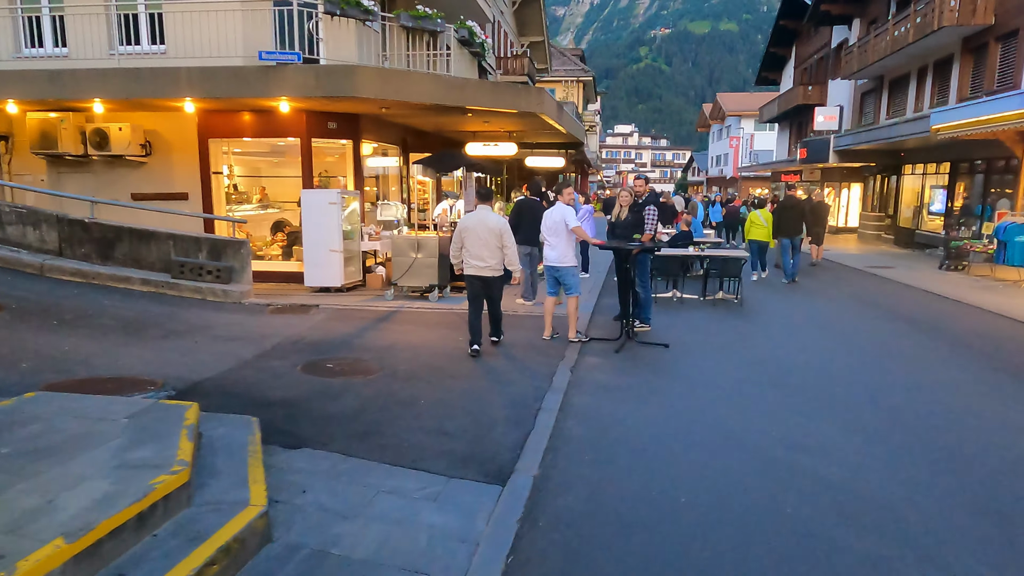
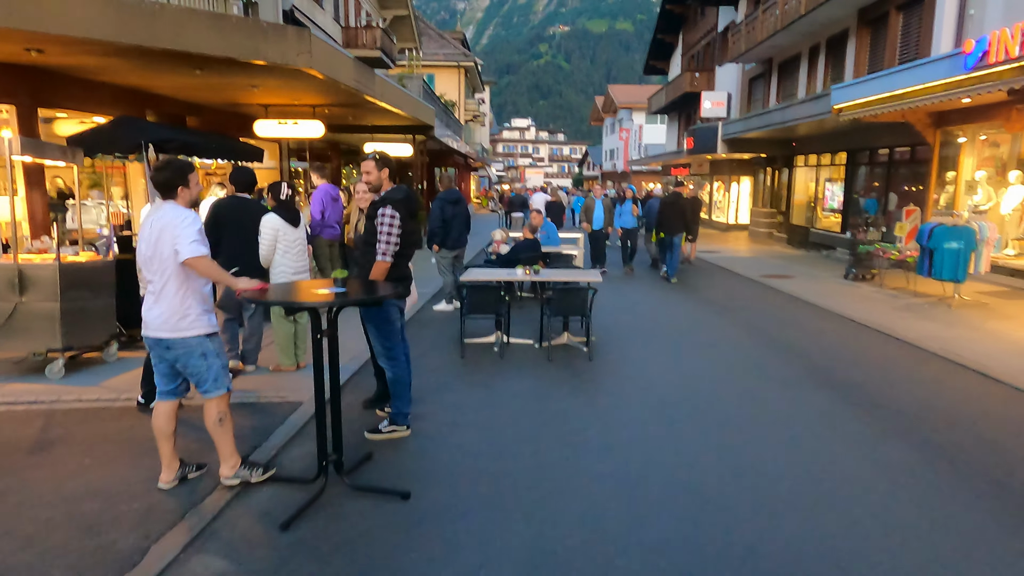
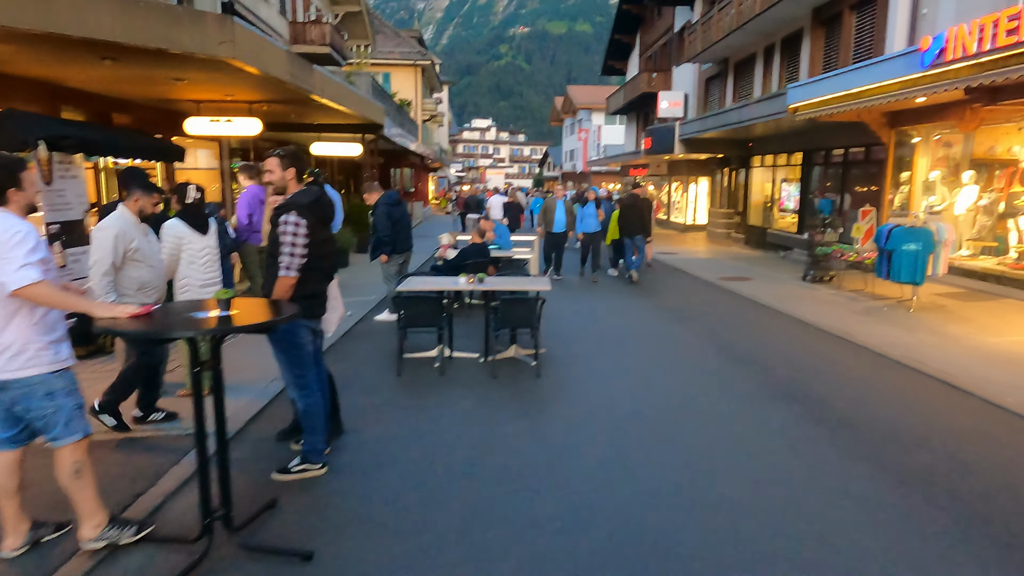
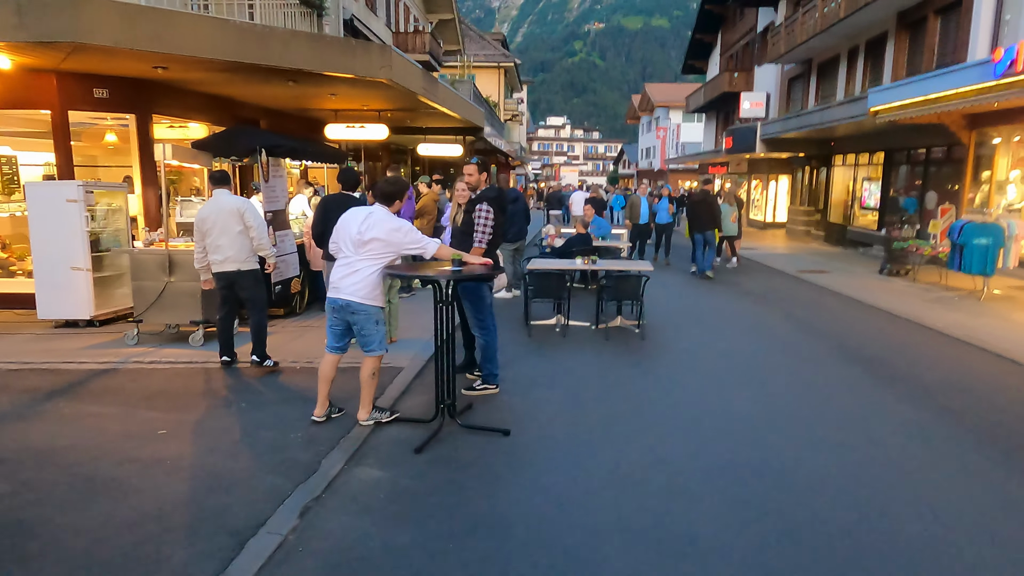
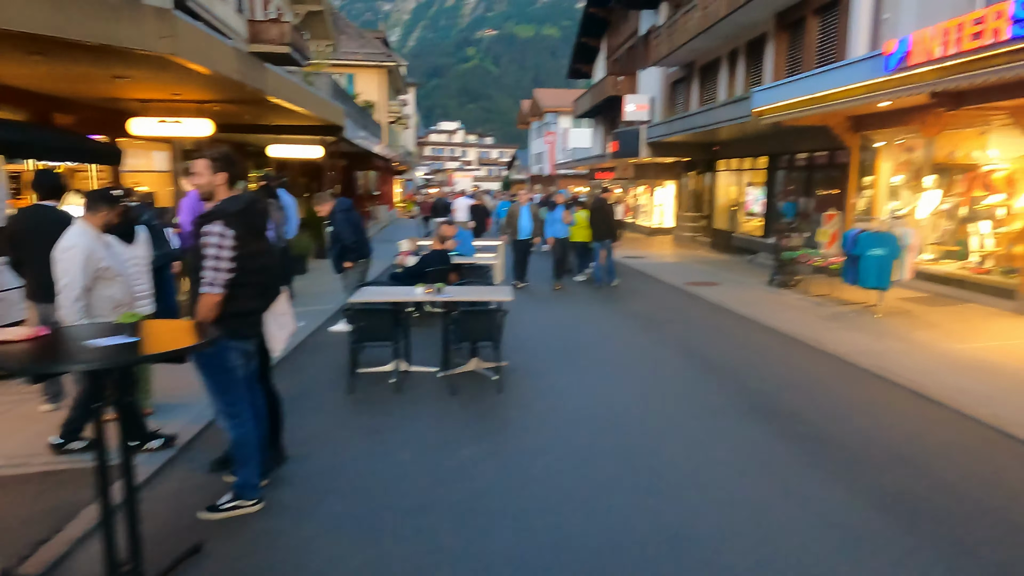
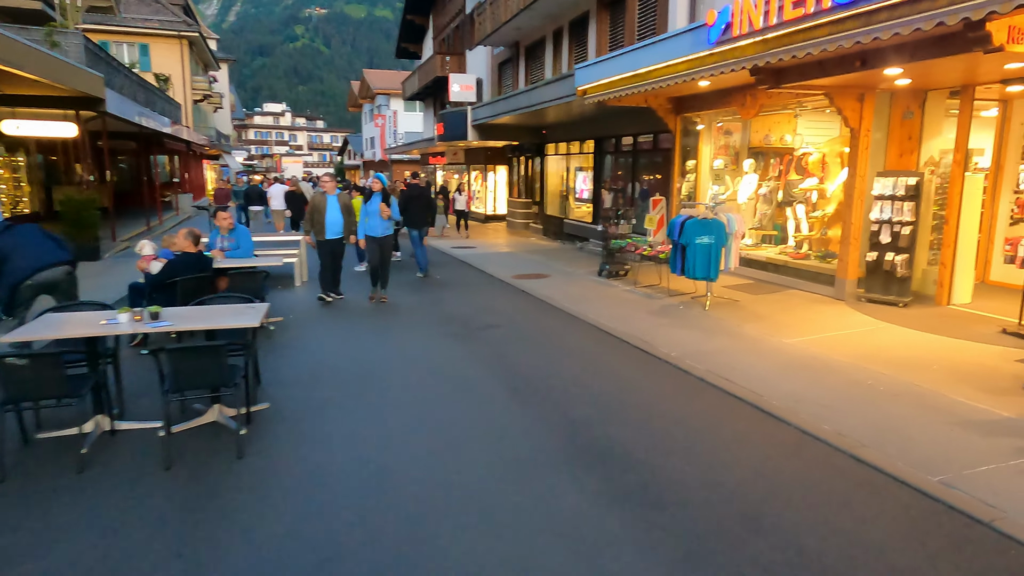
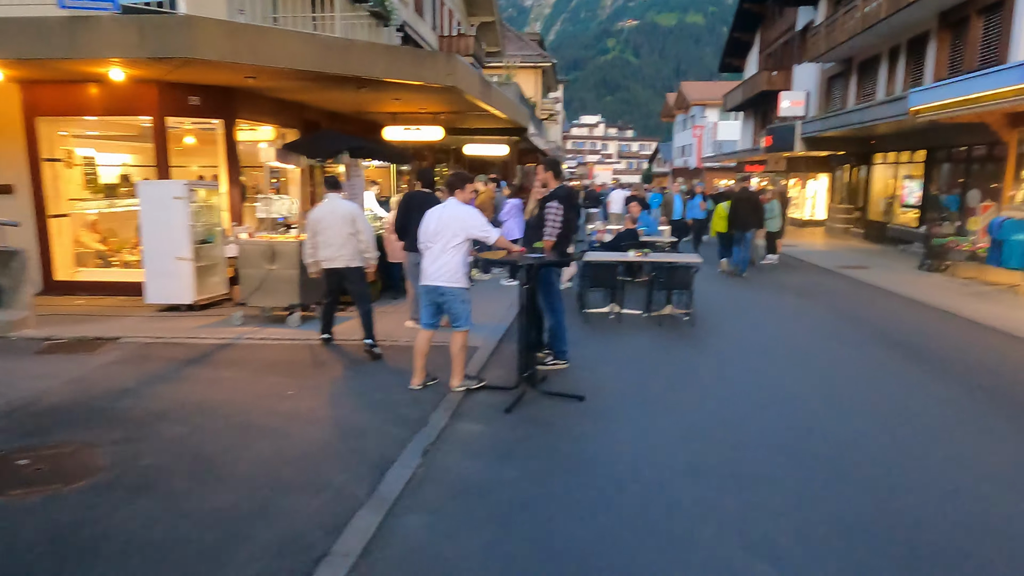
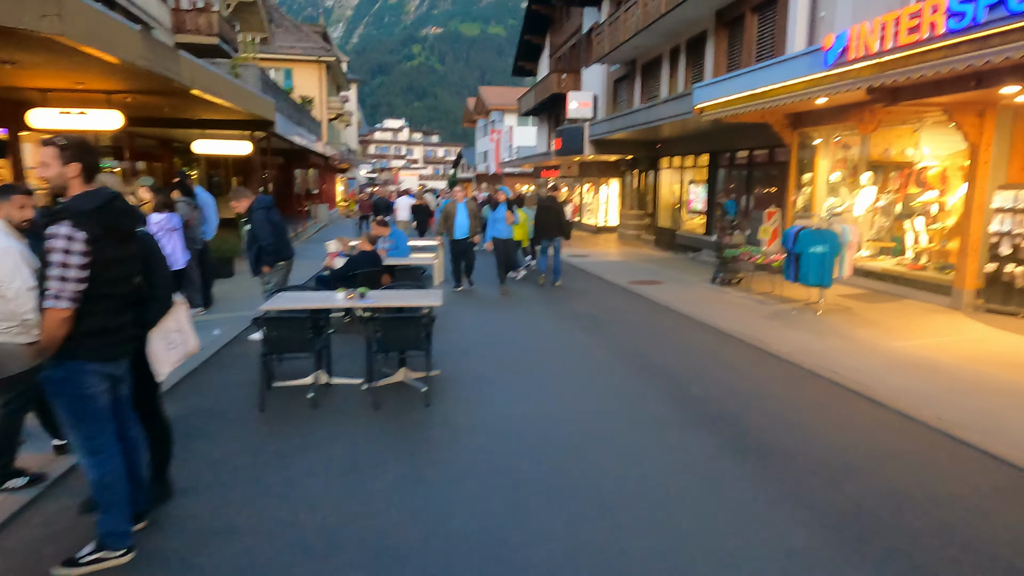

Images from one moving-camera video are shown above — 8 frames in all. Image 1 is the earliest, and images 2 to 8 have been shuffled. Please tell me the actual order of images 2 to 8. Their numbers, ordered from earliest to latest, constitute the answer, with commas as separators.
7, 4, 2, 3, 5, 8, 6
